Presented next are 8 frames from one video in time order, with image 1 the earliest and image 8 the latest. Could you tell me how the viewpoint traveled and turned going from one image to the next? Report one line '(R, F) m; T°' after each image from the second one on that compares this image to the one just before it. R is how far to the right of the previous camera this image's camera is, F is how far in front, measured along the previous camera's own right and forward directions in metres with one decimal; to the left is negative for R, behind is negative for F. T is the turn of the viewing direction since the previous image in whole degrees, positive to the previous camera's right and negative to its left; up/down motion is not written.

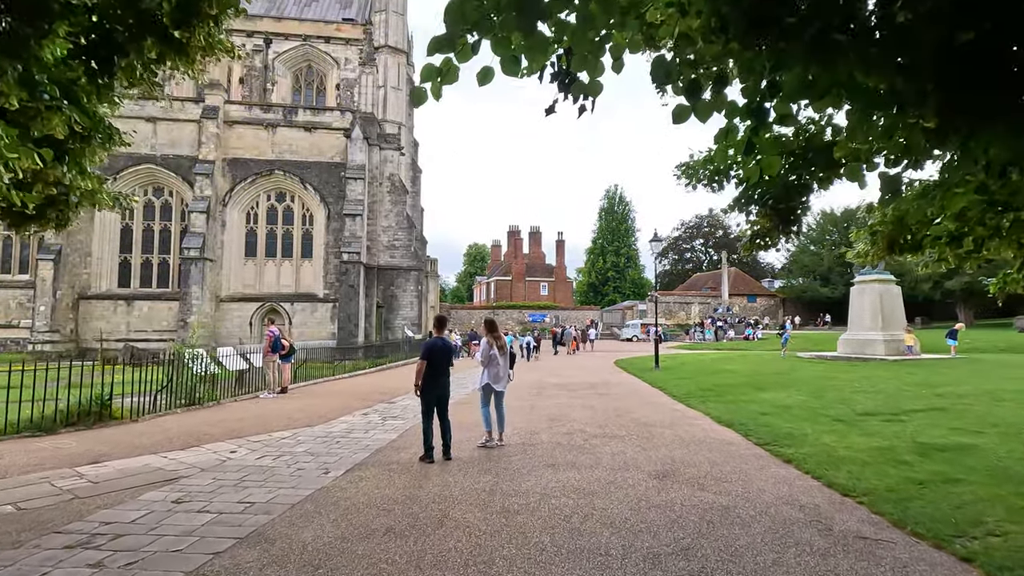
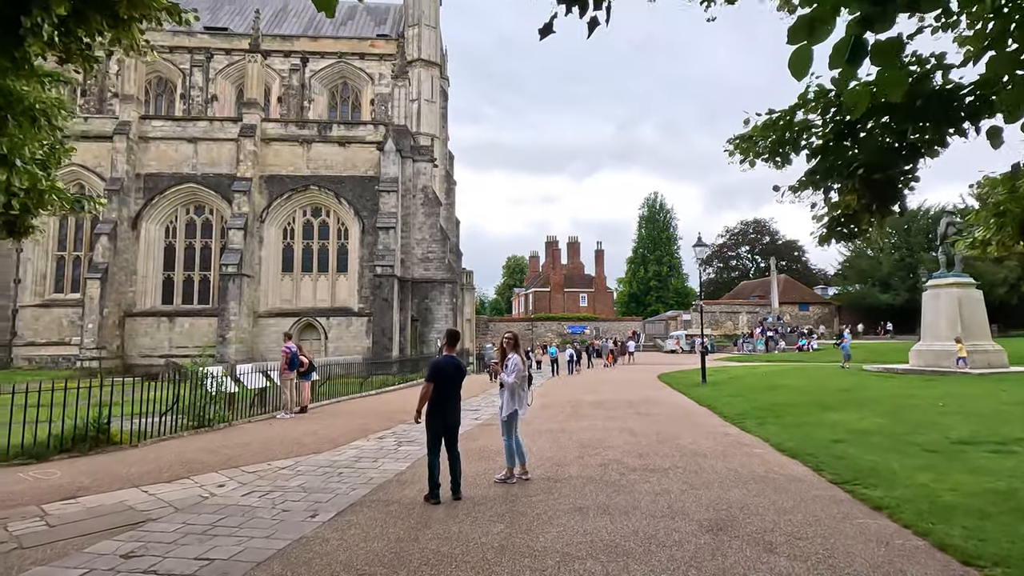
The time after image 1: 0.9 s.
(+0.2, +0.6) m; -4°
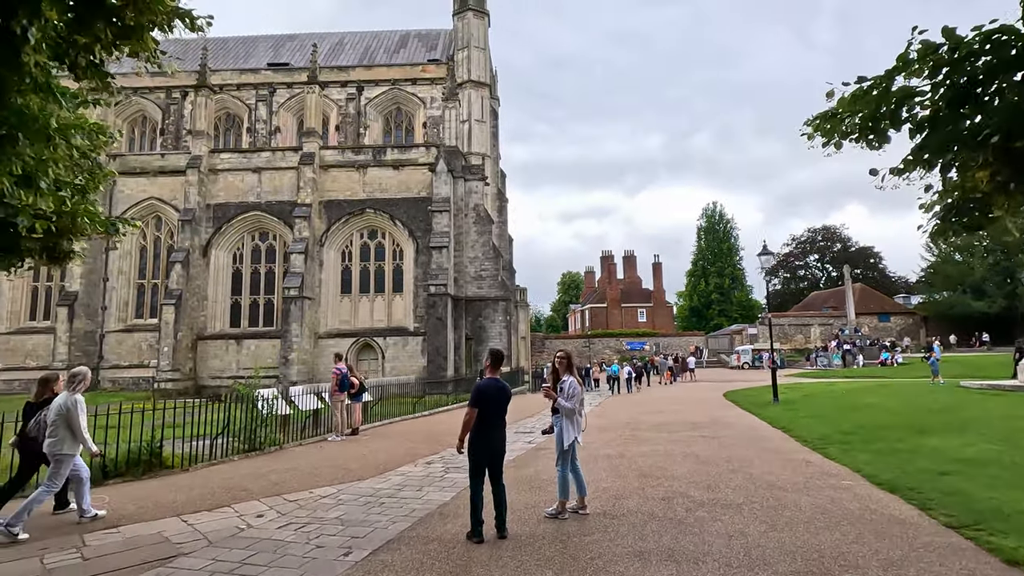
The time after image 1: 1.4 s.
(+0.1, +0.3) m; -6°
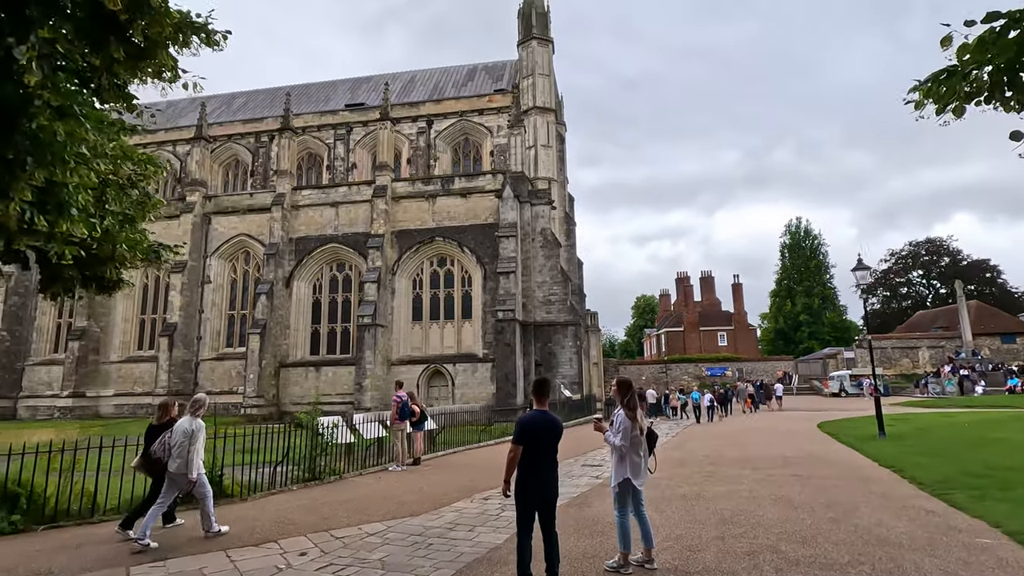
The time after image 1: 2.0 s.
(+0.1, +0.3) m; -8°
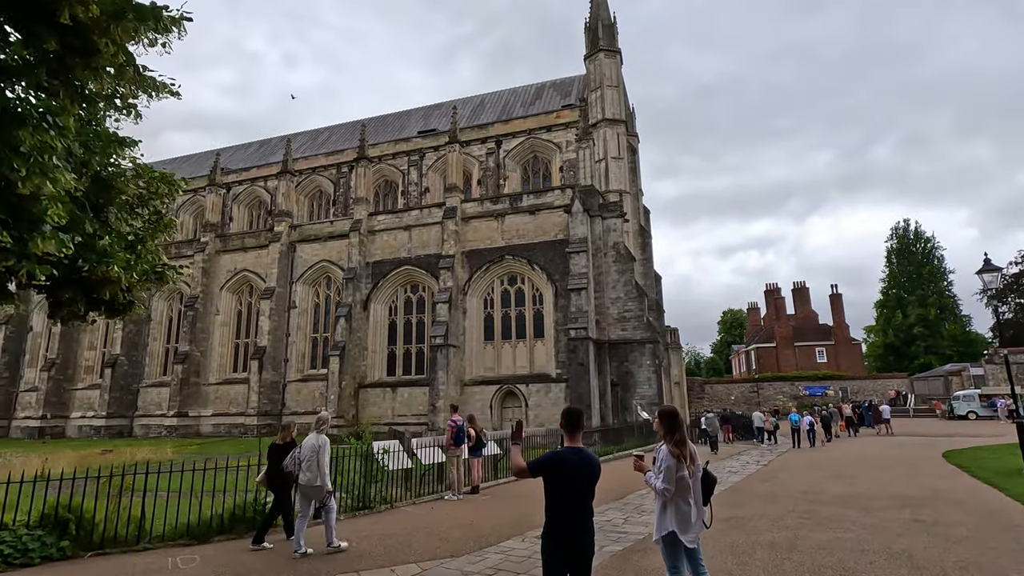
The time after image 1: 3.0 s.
(+0.3, +0.5) m; -8°
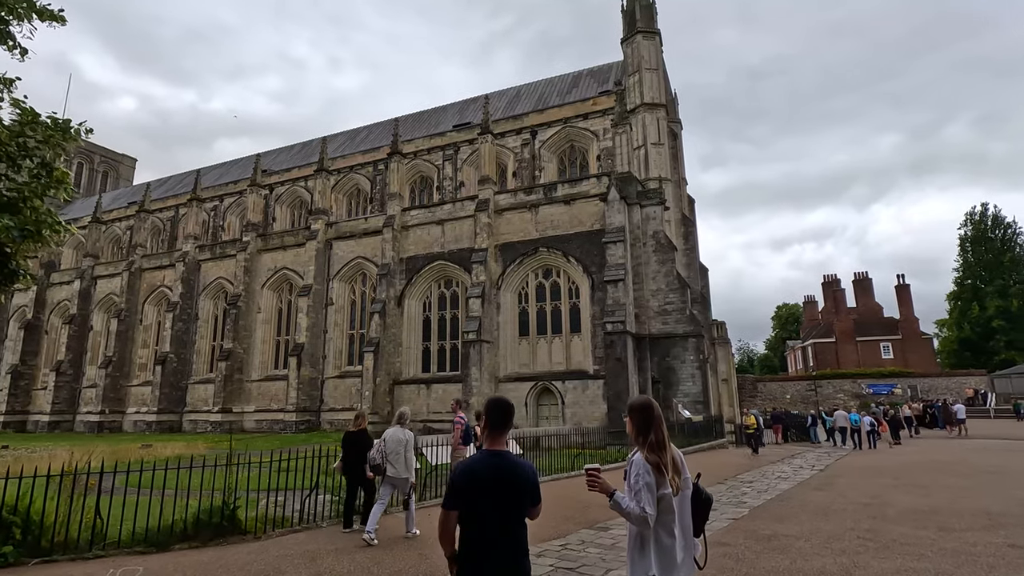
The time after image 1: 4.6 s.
(+0.4, +0.7) m; -5°
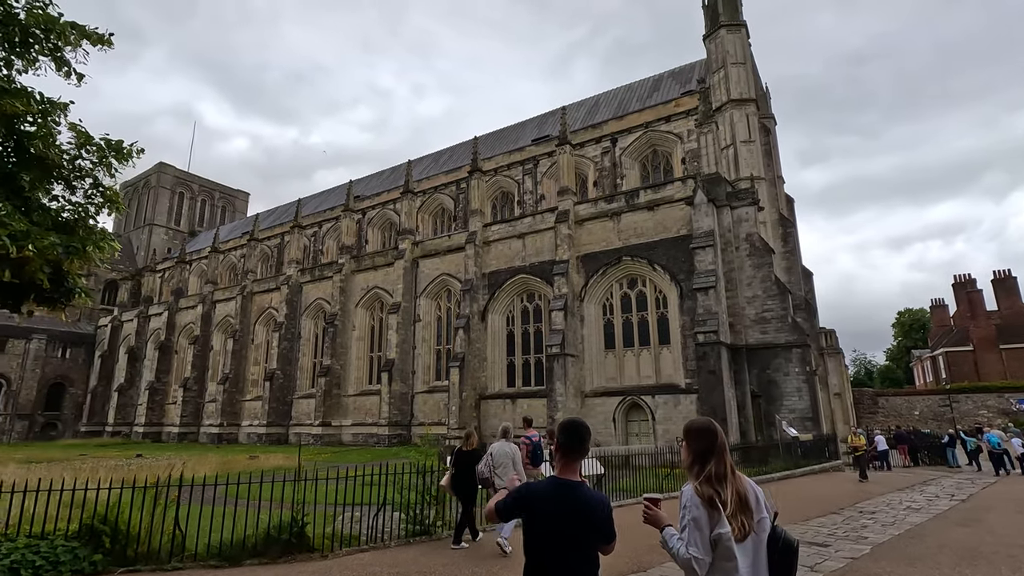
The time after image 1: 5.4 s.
(+0.2, +0.3) m; -9°
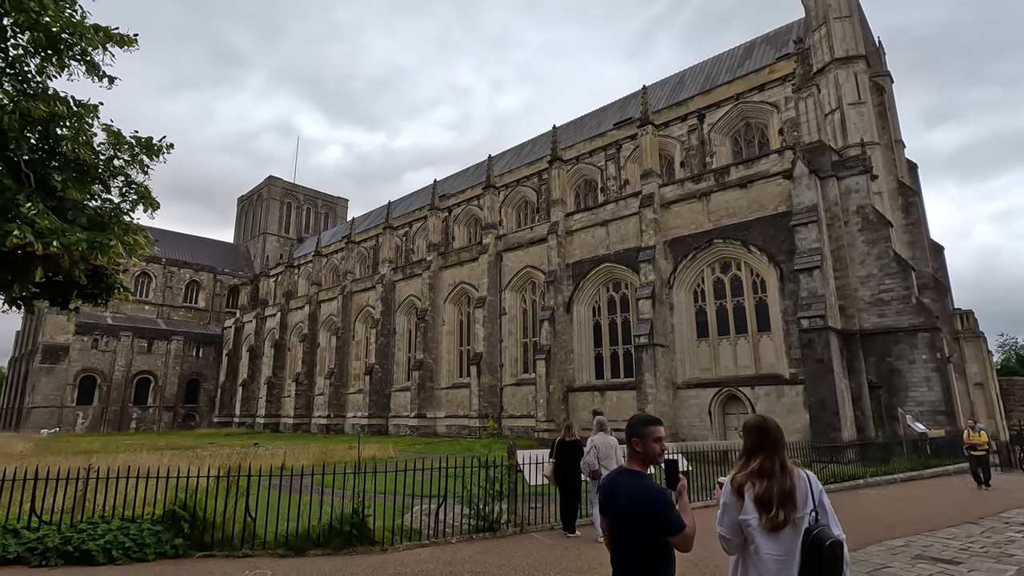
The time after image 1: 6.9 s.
(+0.3, +0.3) m; -10°
